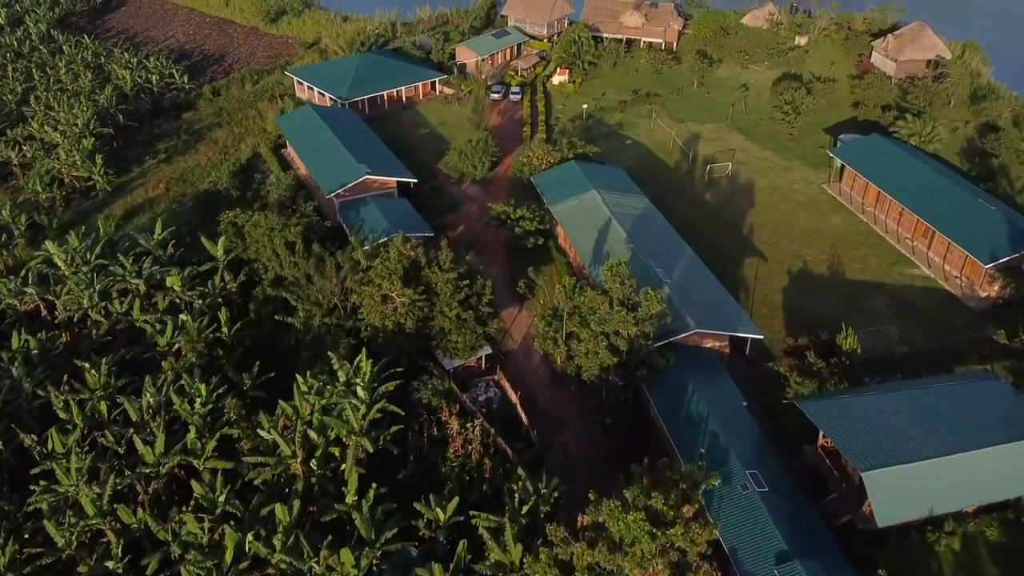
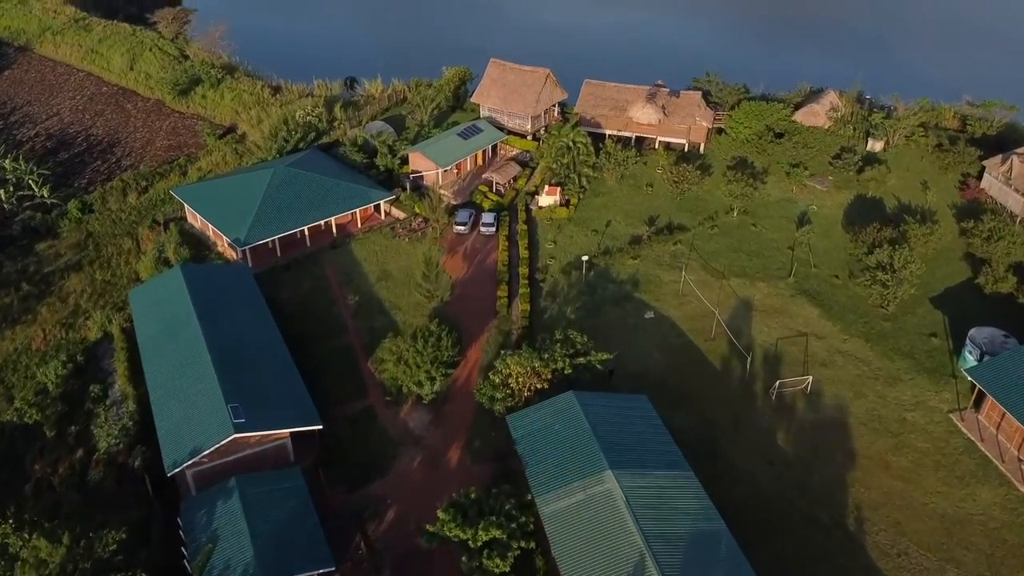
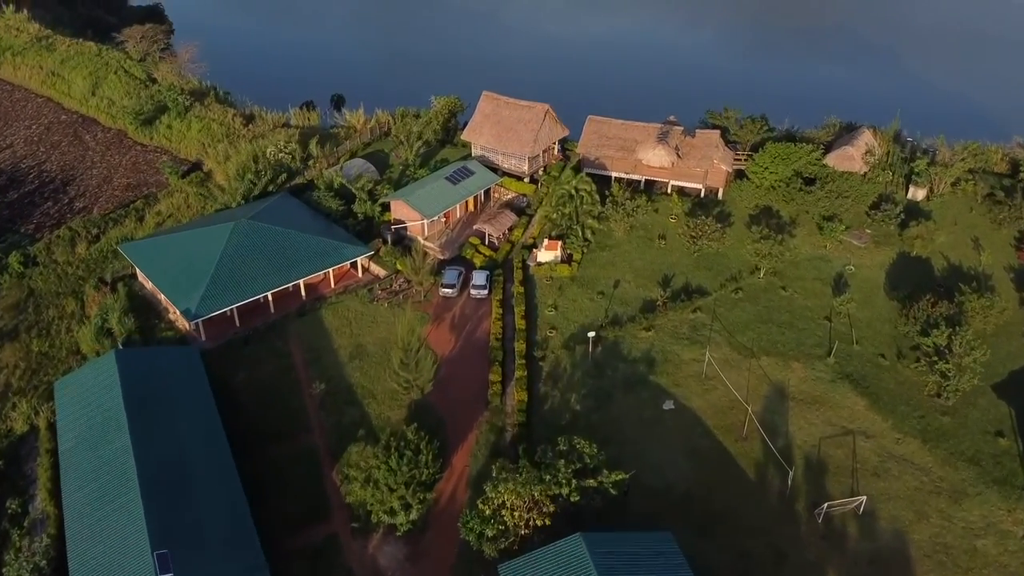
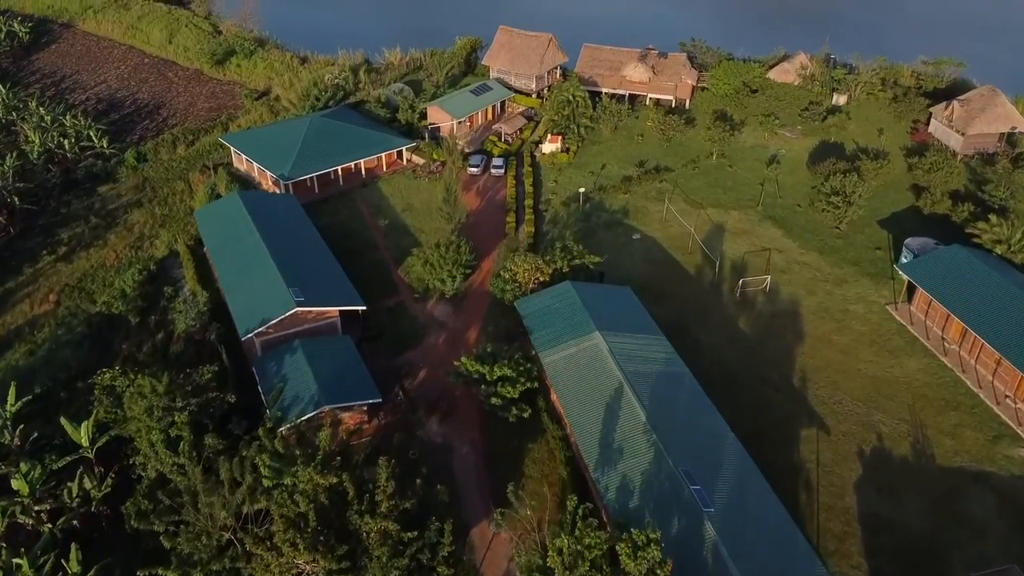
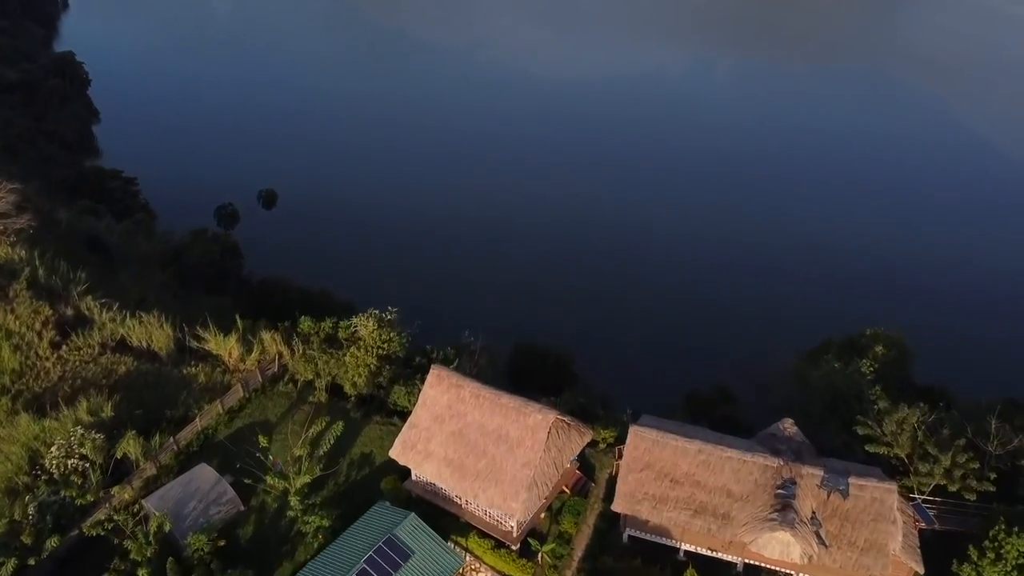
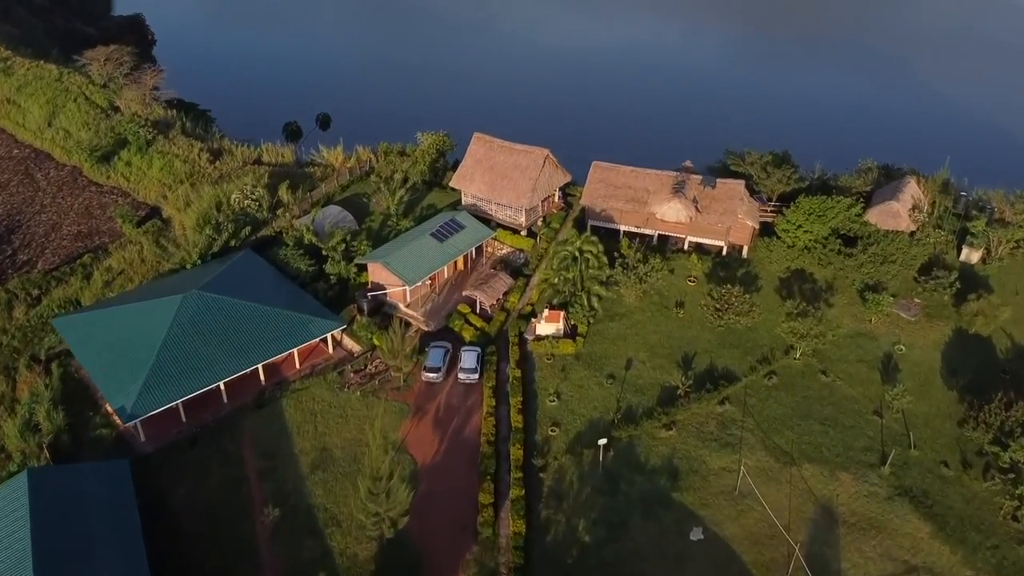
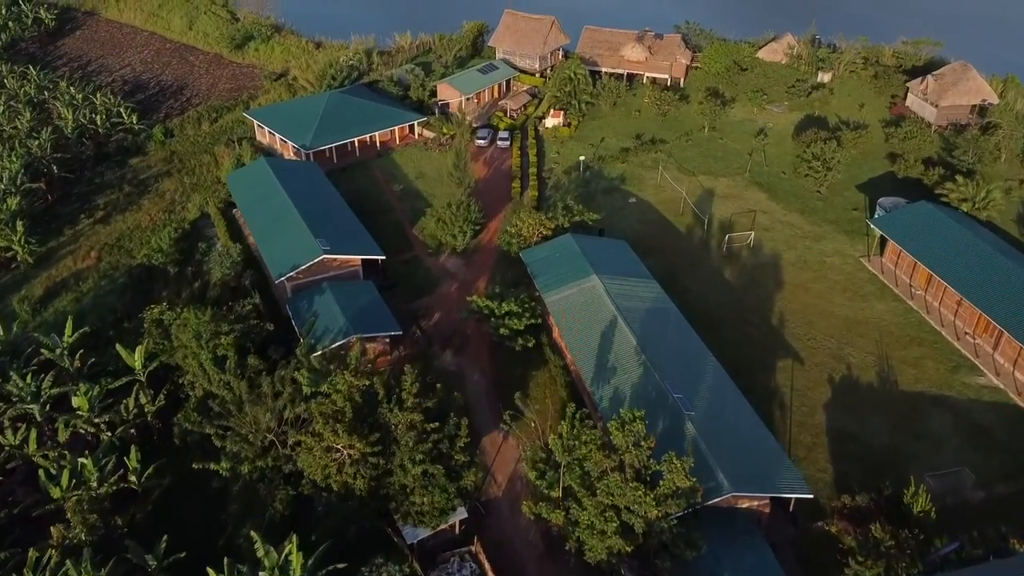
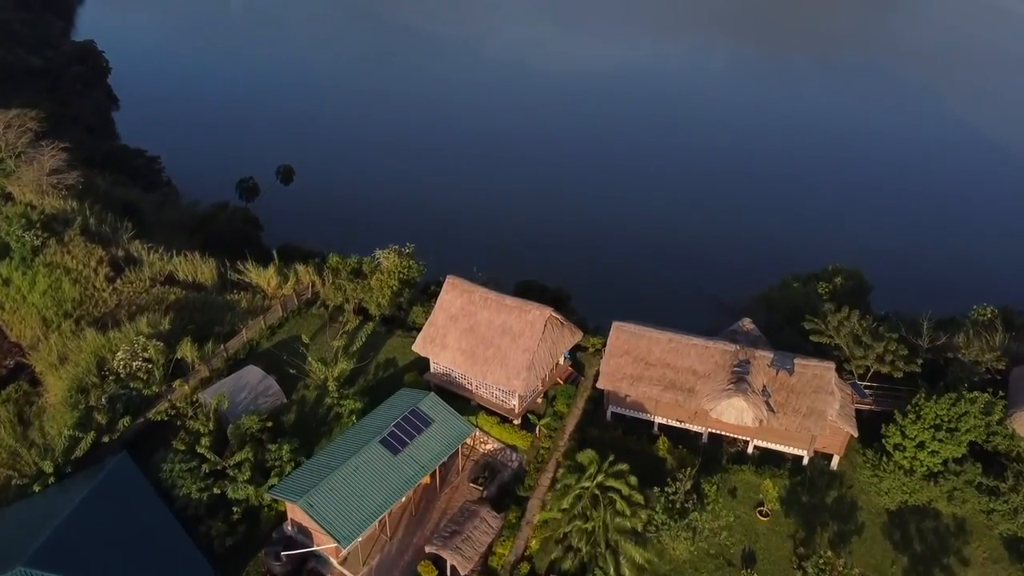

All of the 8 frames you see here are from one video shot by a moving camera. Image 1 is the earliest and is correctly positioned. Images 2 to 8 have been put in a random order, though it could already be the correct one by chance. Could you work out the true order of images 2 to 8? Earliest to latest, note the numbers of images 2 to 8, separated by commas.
7, 4, 2, 3, 6, 8, 5
